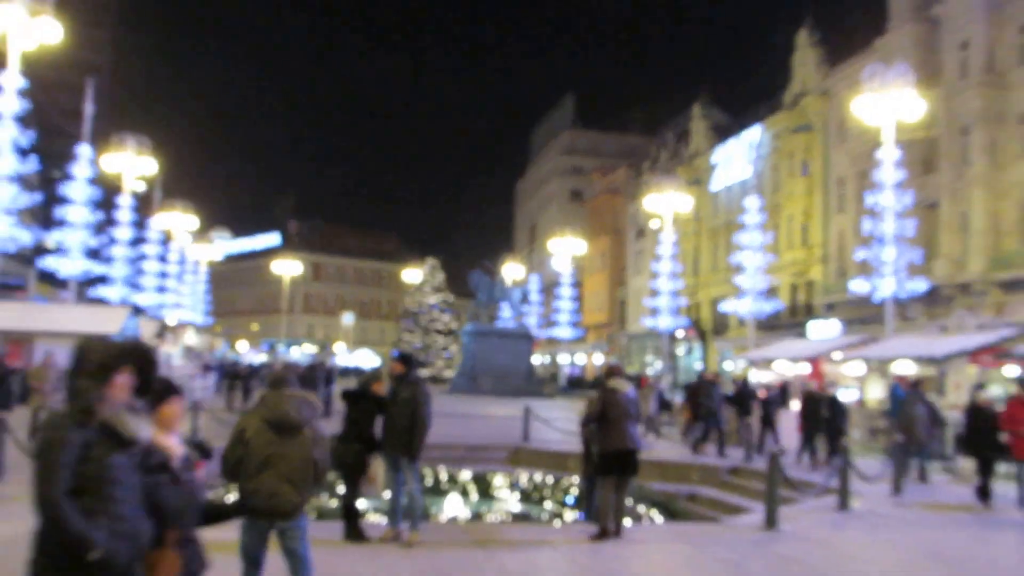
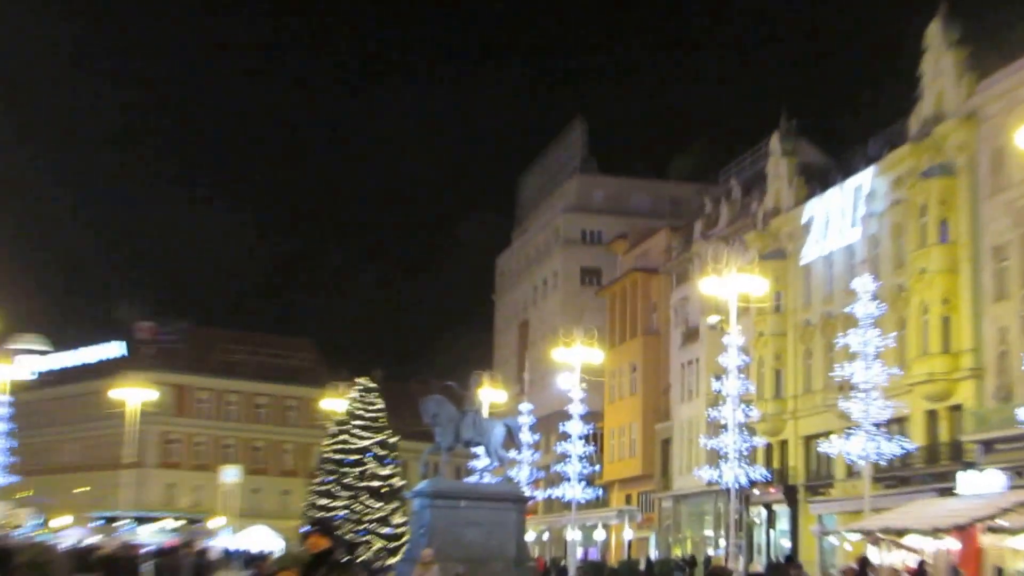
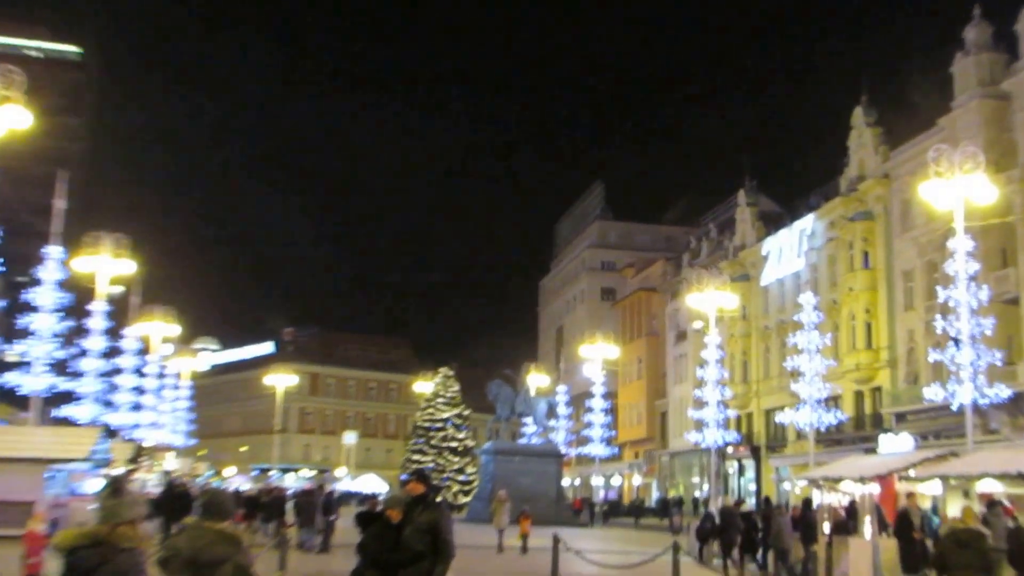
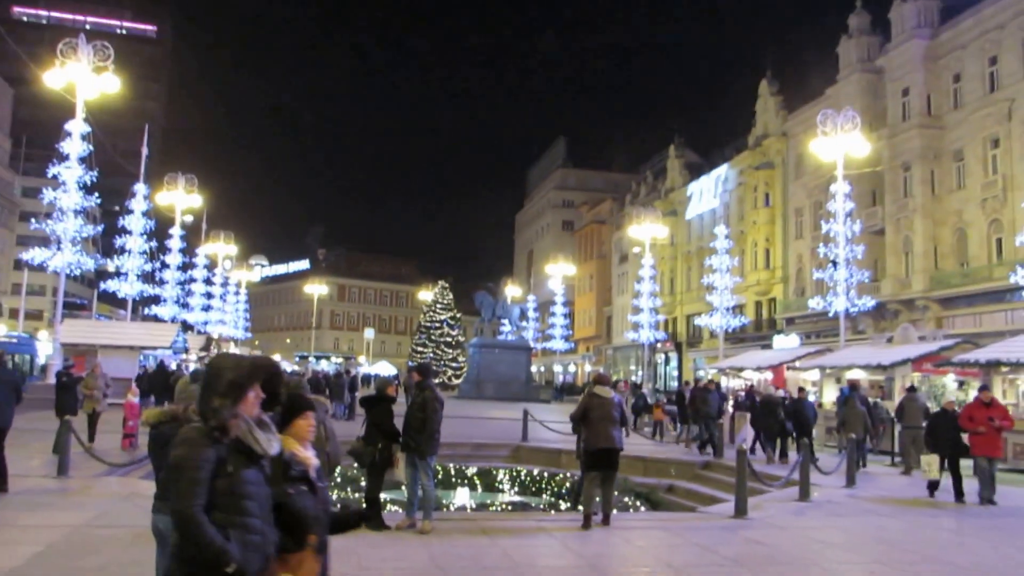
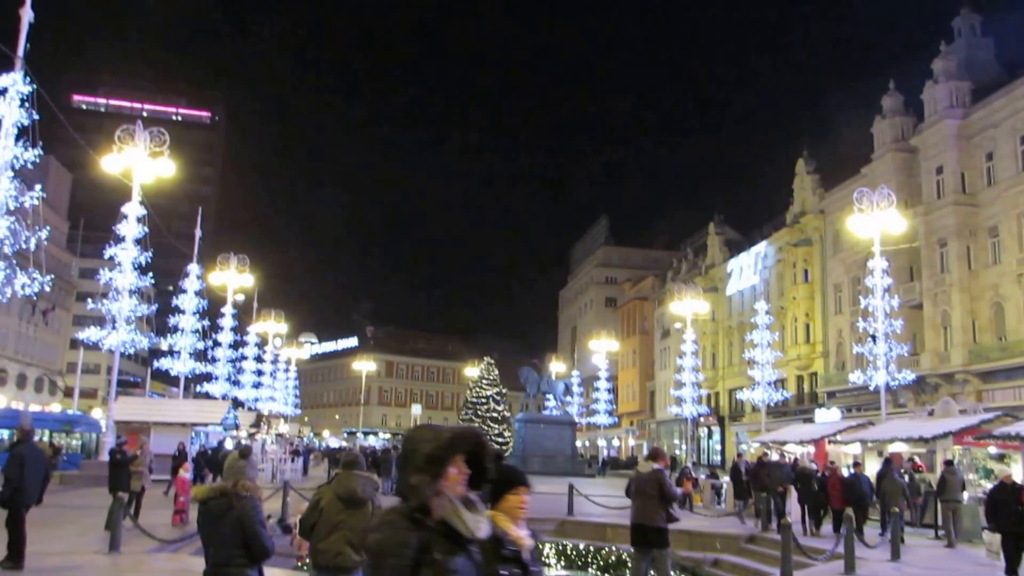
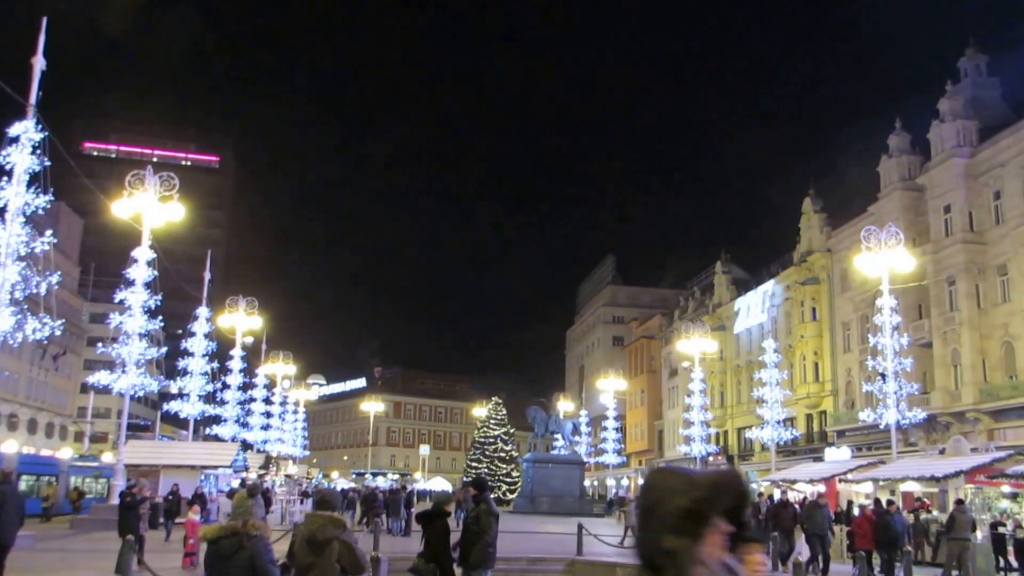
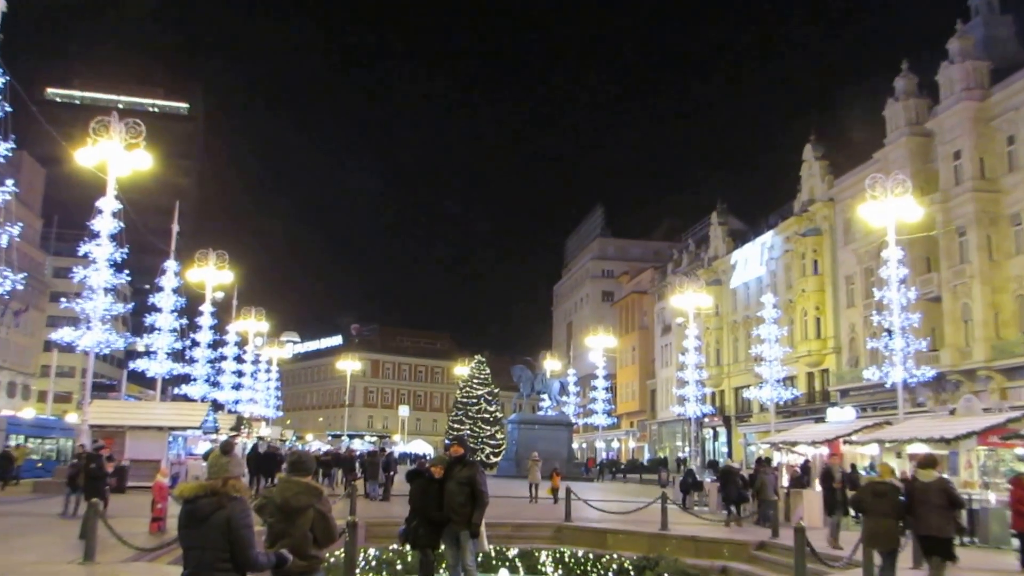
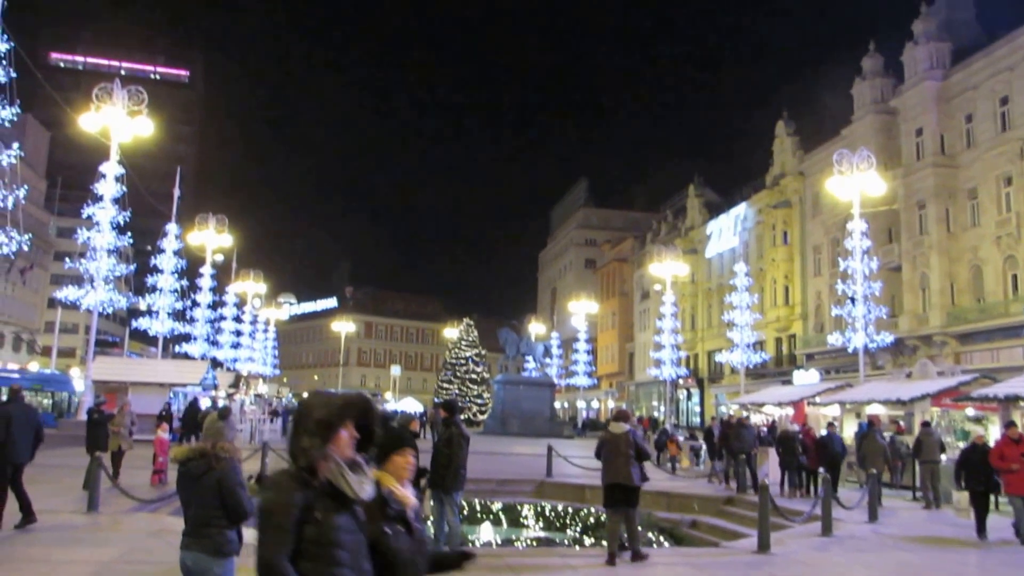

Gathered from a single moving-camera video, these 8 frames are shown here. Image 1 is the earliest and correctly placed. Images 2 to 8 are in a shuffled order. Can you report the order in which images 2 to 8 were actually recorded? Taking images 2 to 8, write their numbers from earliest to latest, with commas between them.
4, 8, 5, 6, 7, 3, 2
